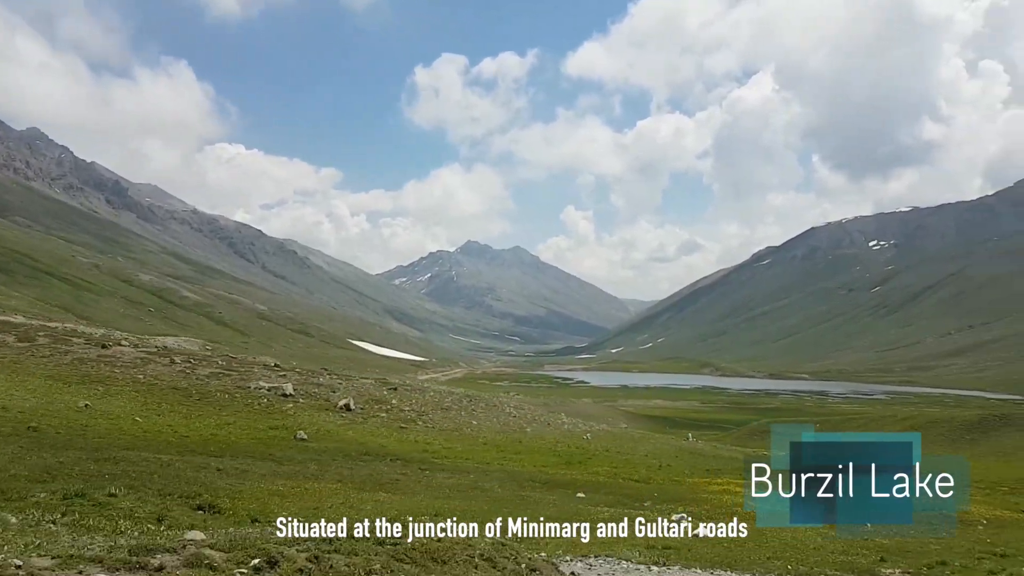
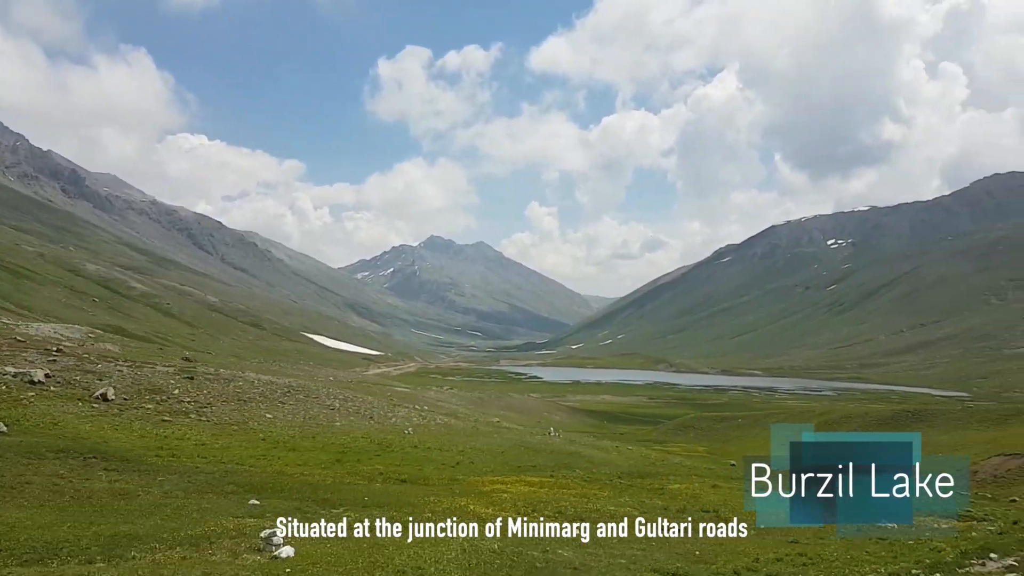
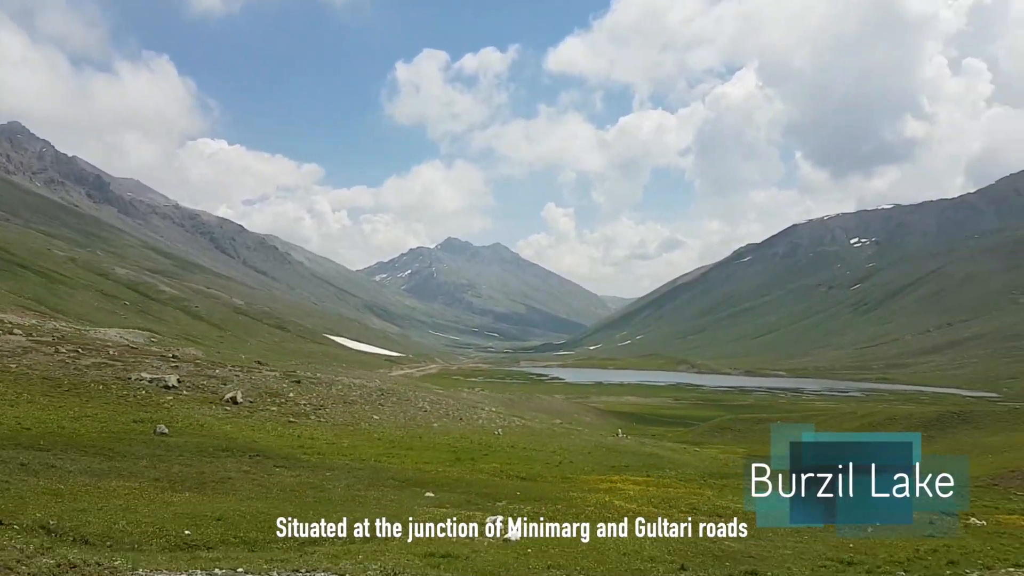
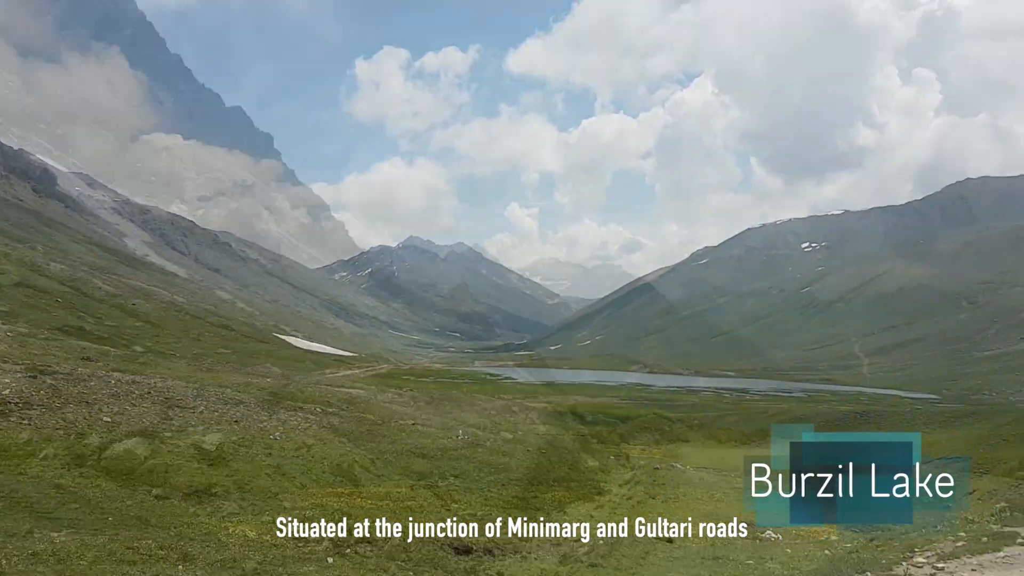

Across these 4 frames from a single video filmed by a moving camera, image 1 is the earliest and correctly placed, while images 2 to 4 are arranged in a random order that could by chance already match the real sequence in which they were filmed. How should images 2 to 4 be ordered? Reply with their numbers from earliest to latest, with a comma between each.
3, 2, 4
